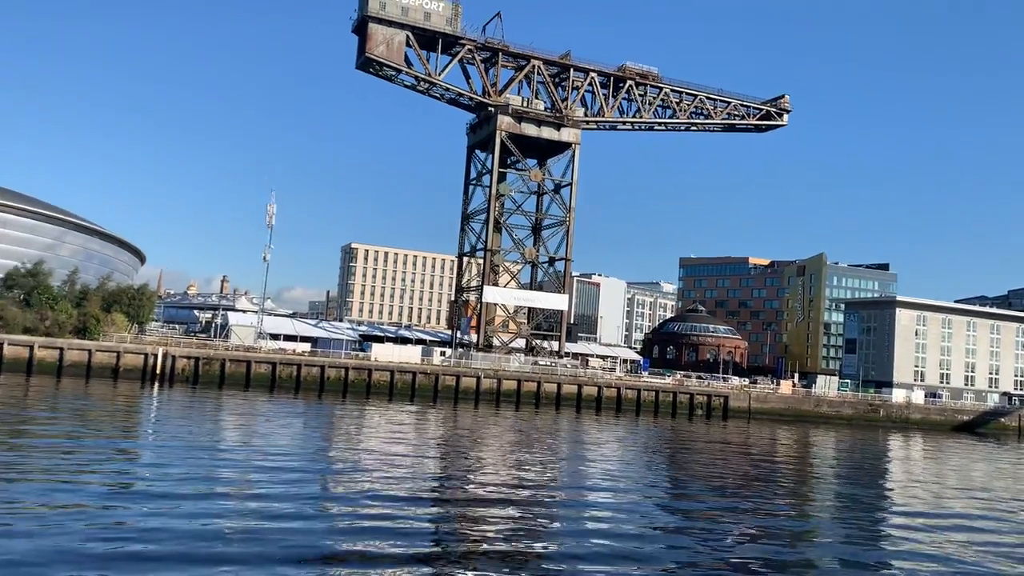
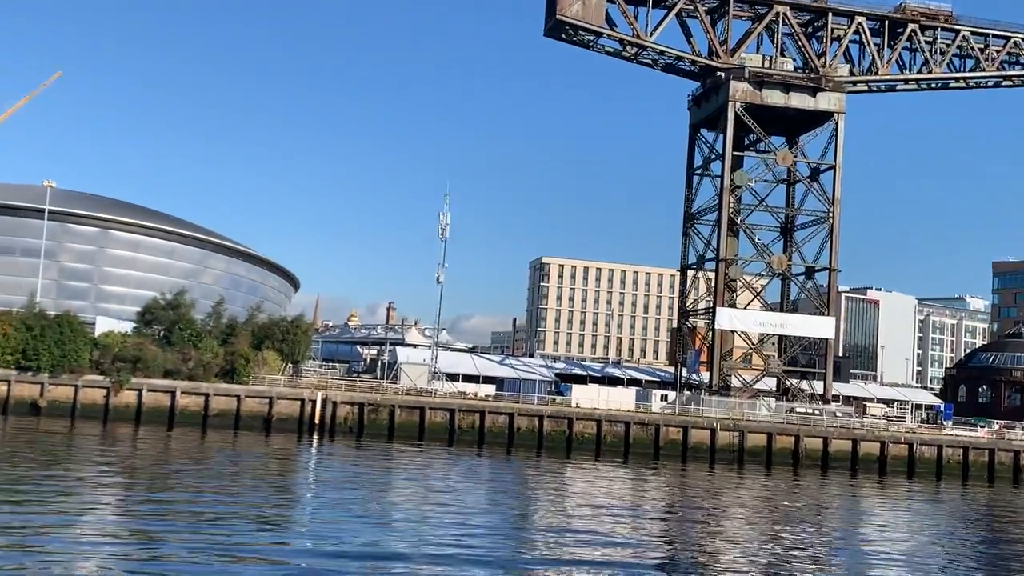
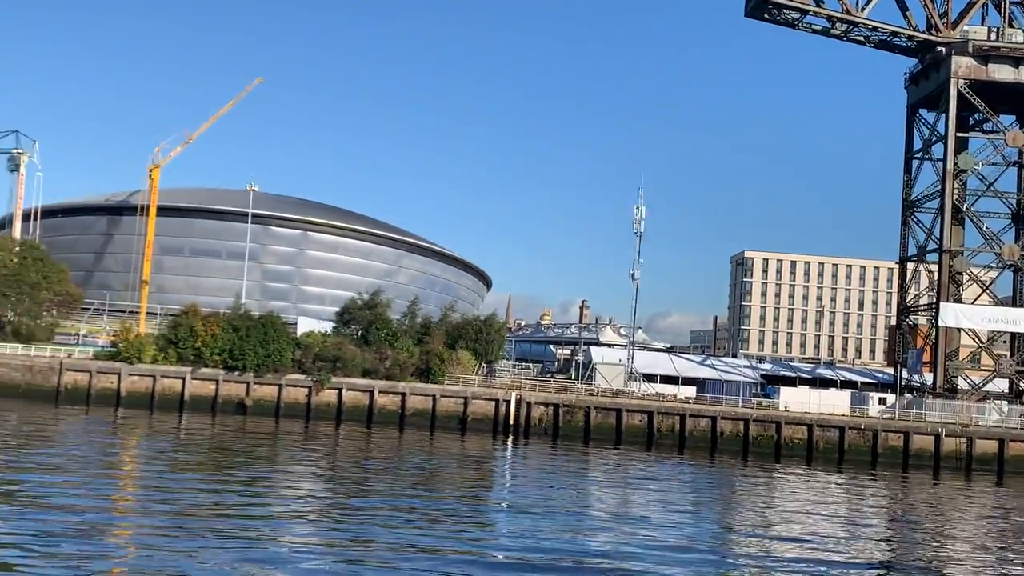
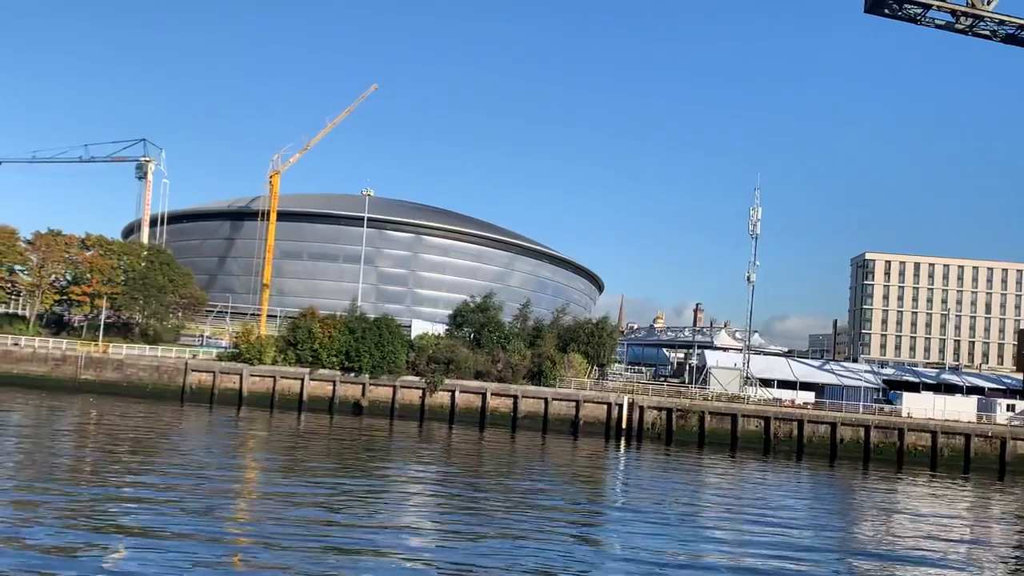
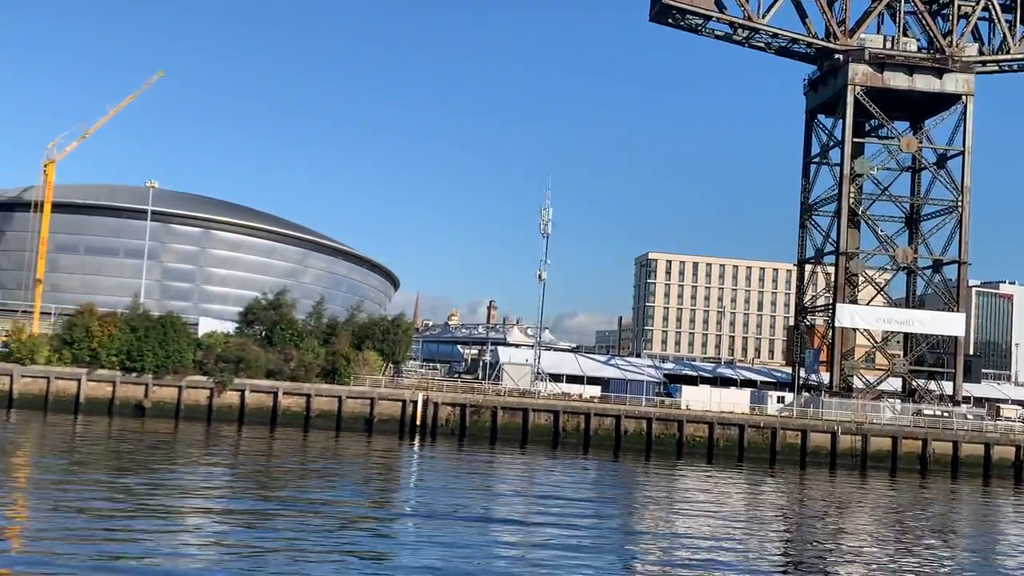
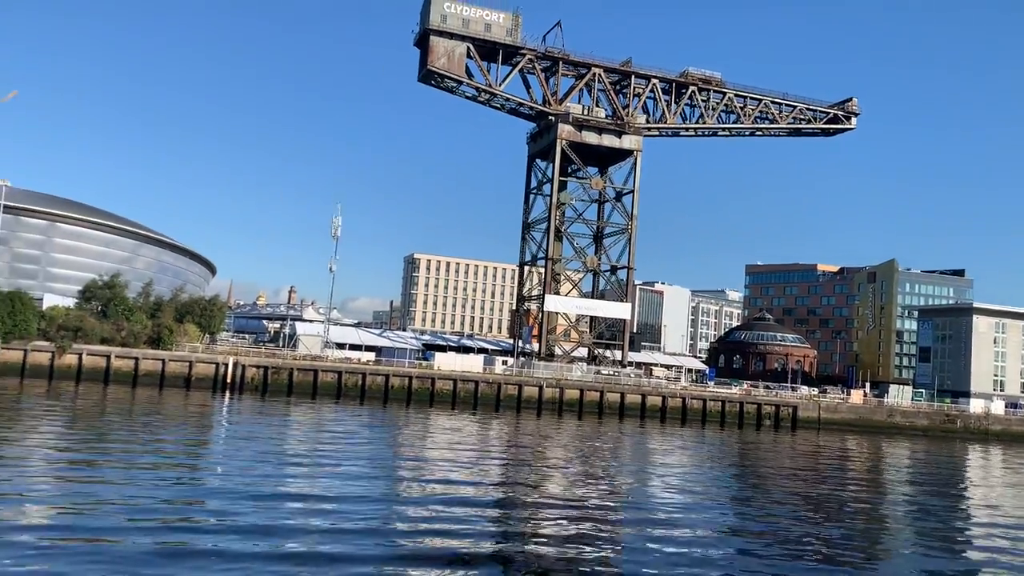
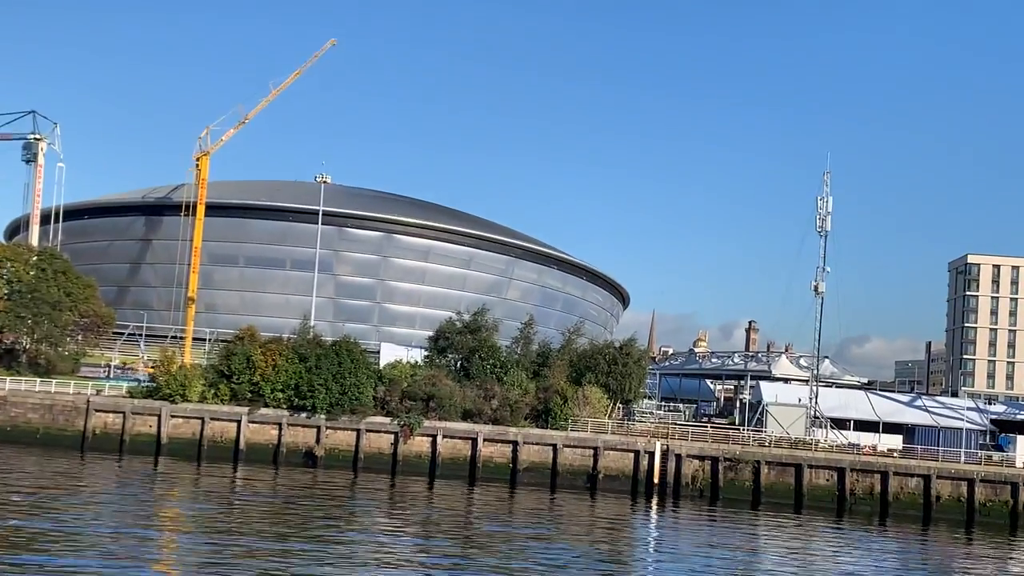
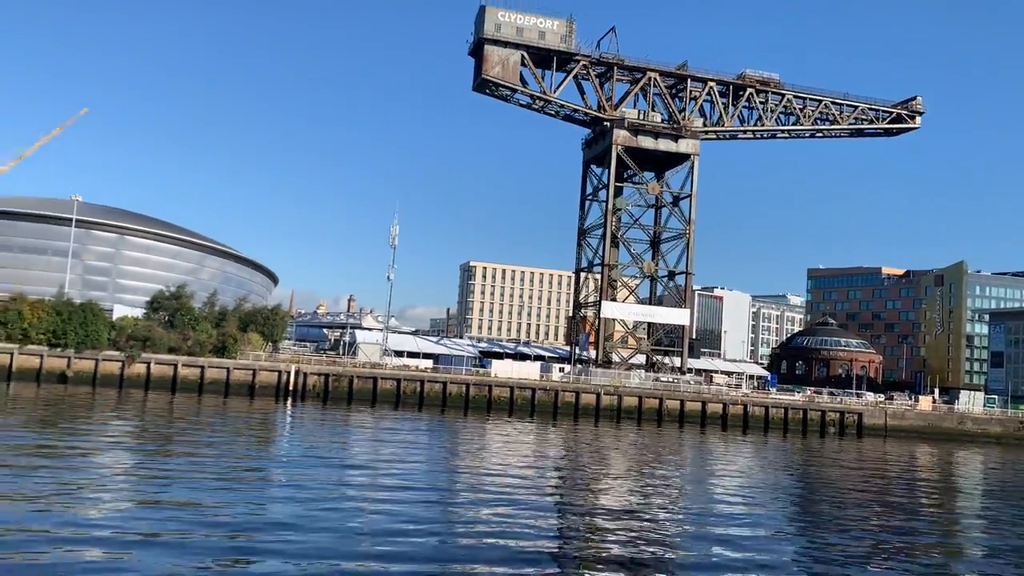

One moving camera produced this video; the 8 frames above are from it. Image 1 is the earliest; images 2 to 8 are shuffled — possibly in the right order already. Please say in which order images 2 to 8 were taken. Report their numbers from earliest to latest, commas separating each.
6, 8, 2, 5, 3, 4, 7
